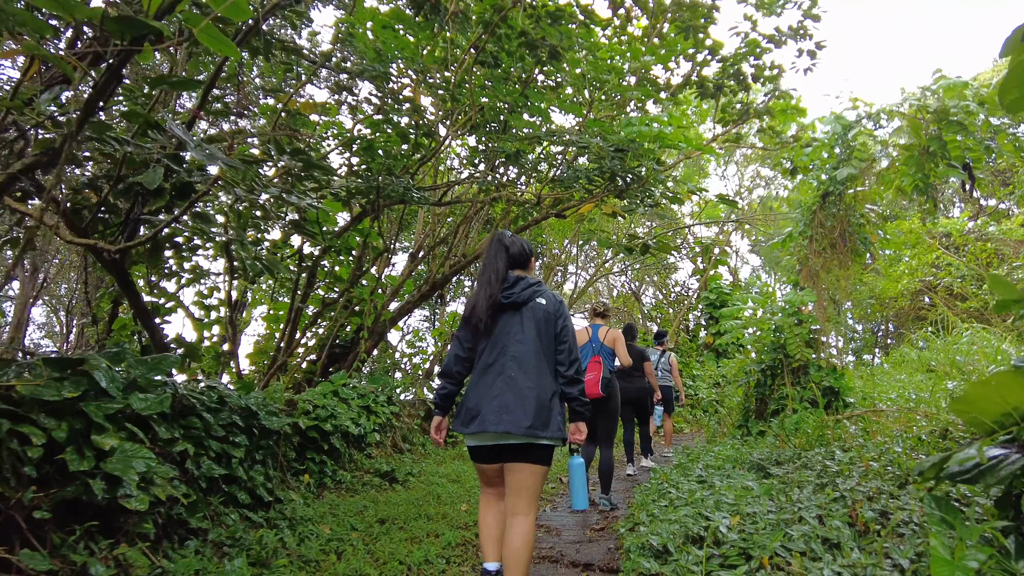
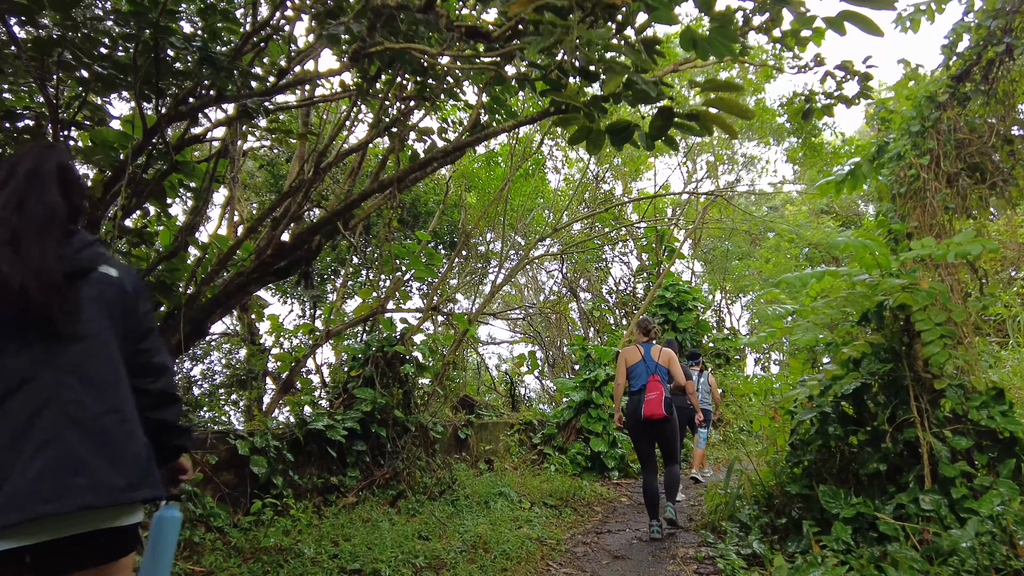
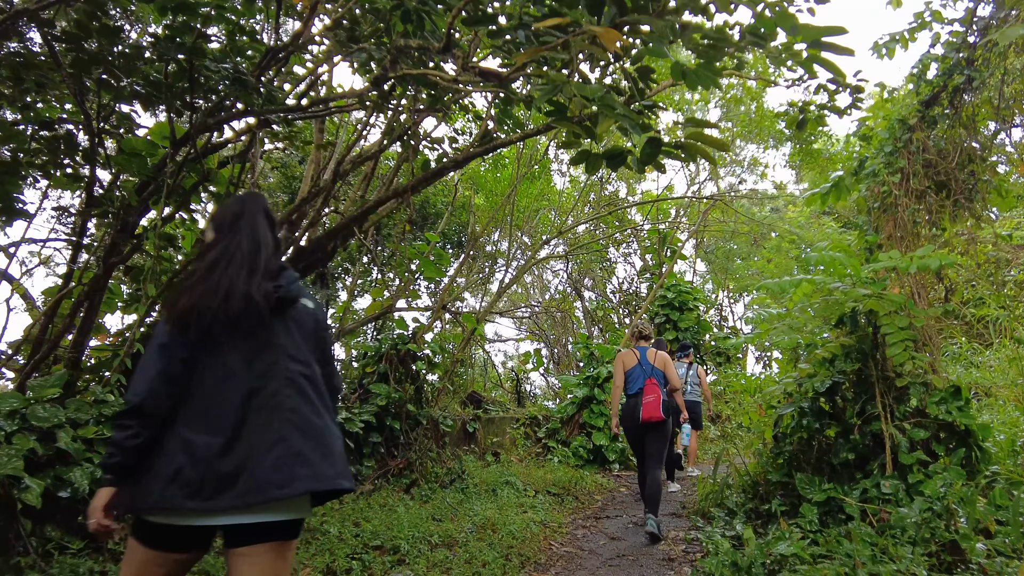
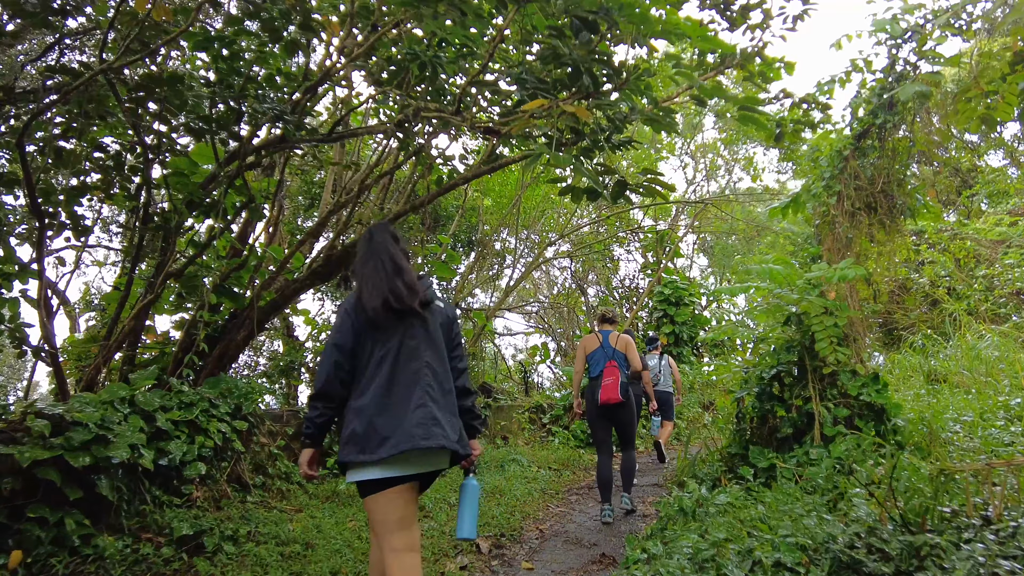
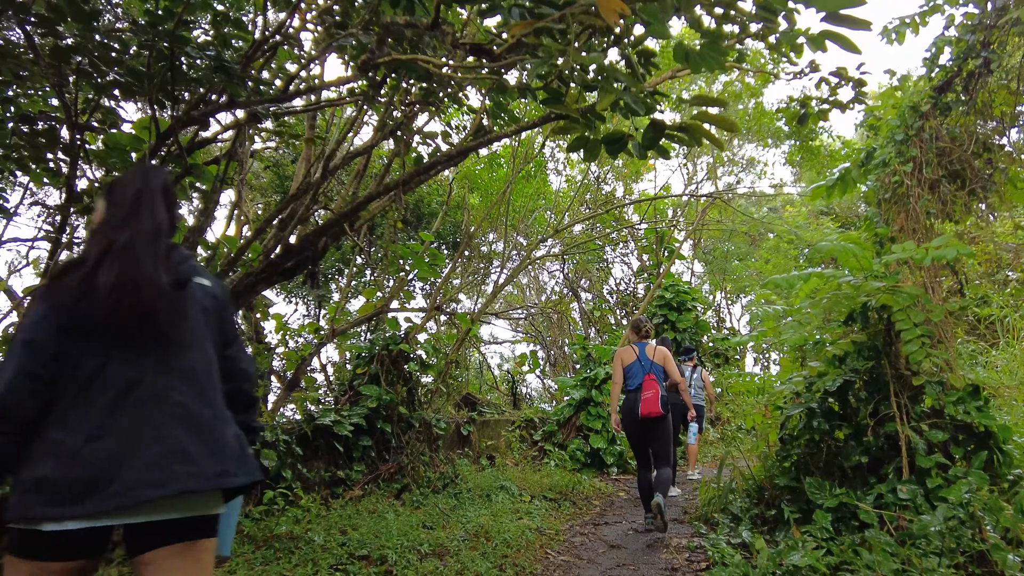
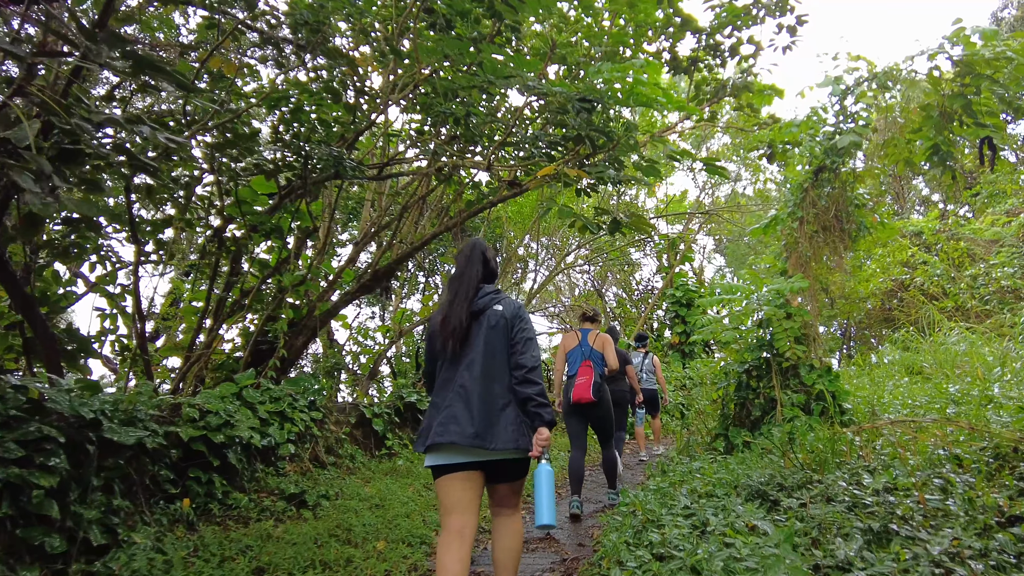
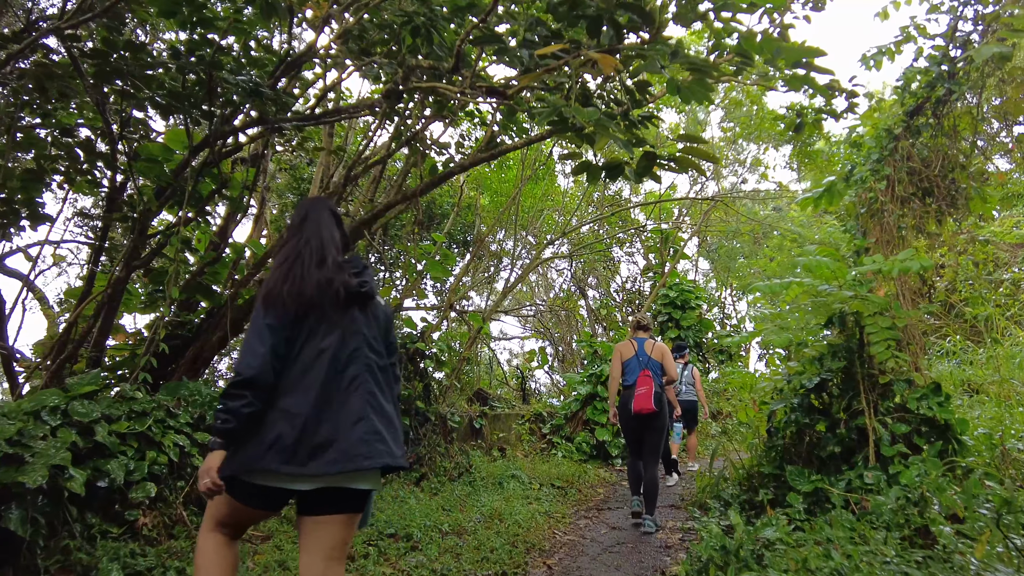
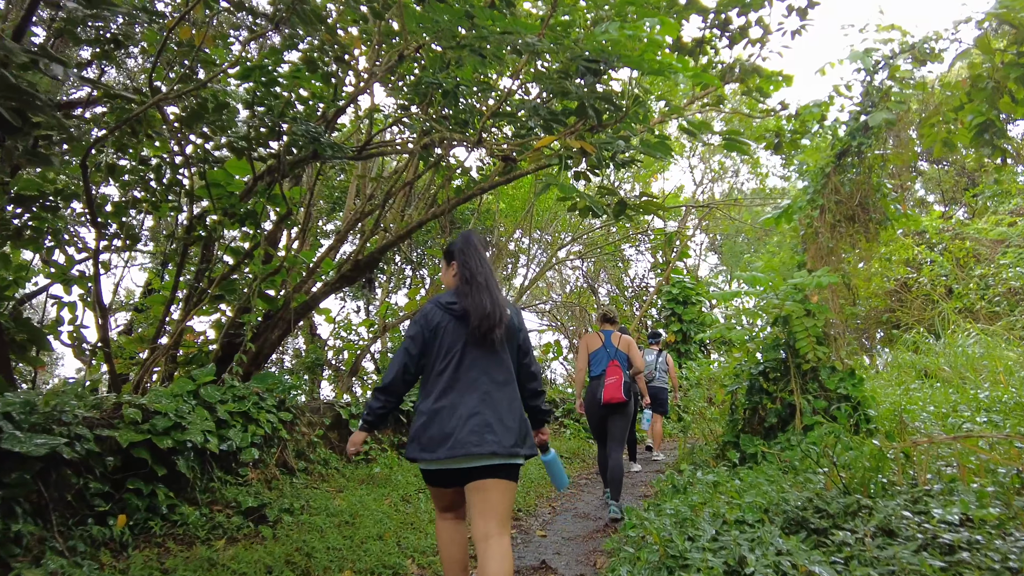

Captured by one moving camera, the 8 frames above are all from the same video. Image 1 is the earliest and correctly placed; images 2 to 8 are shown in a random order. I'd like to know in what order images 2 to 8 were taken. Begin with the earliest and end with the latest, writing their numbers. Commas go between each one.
6, 8, 4, 7, 3, 5, 2
